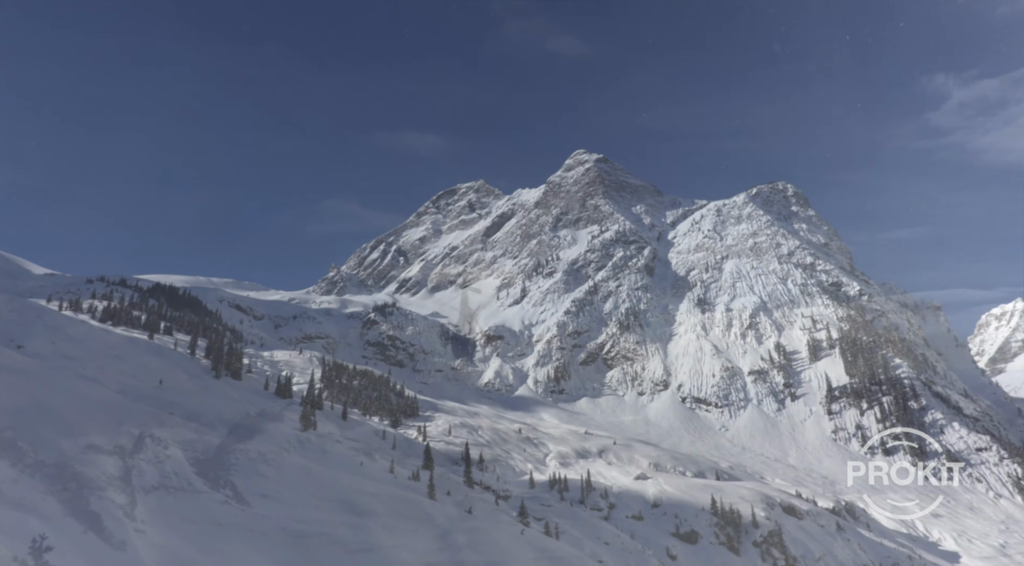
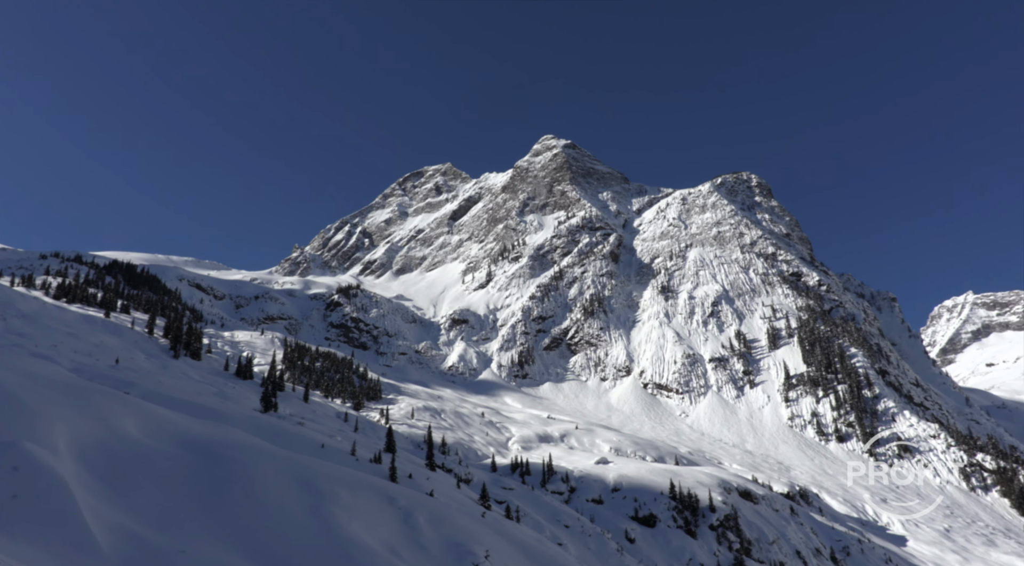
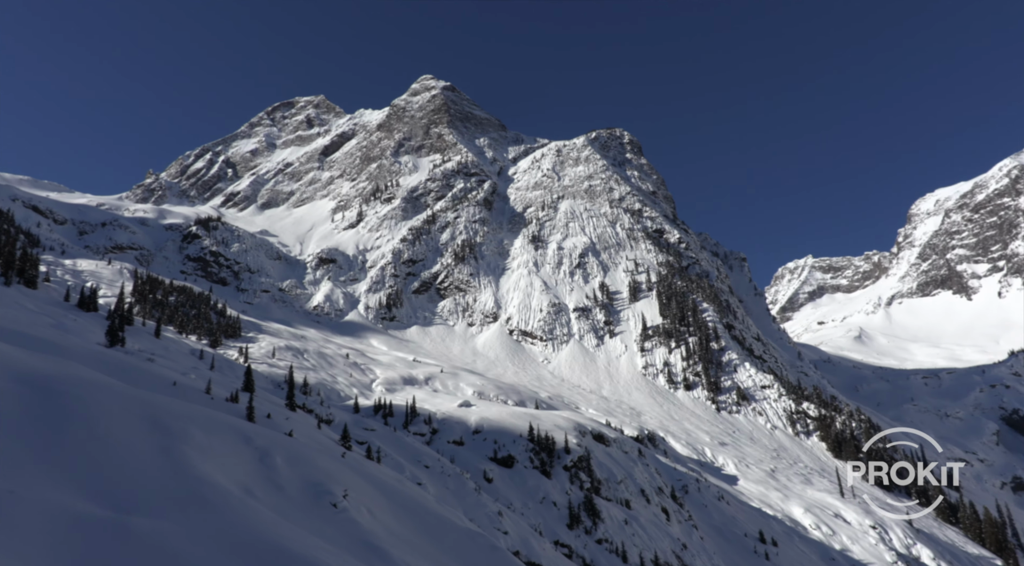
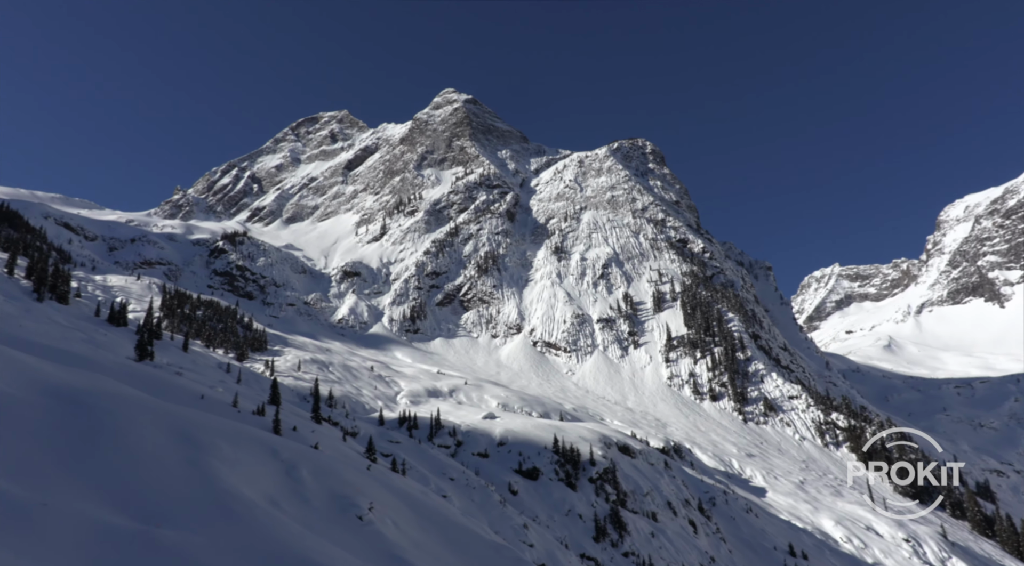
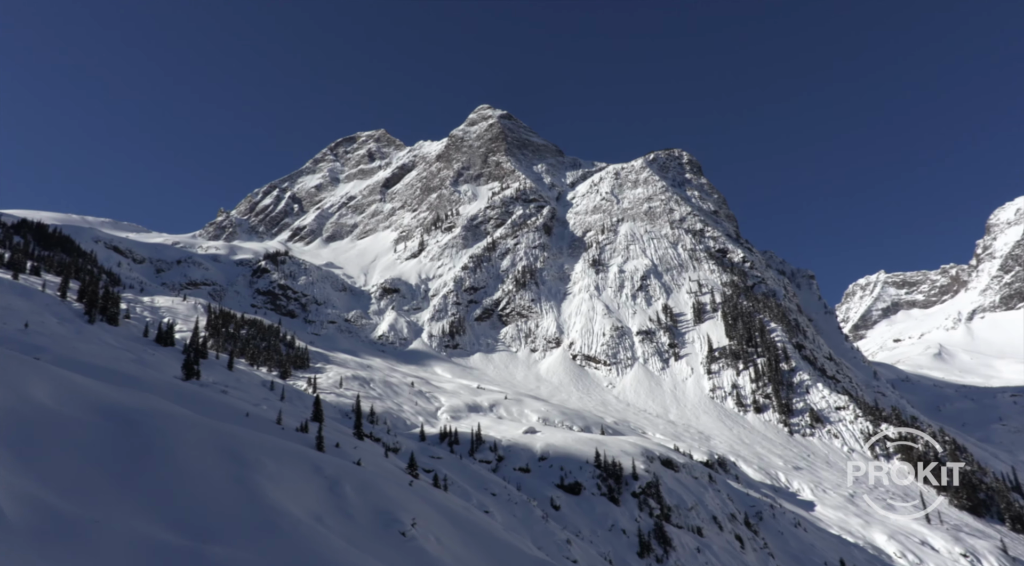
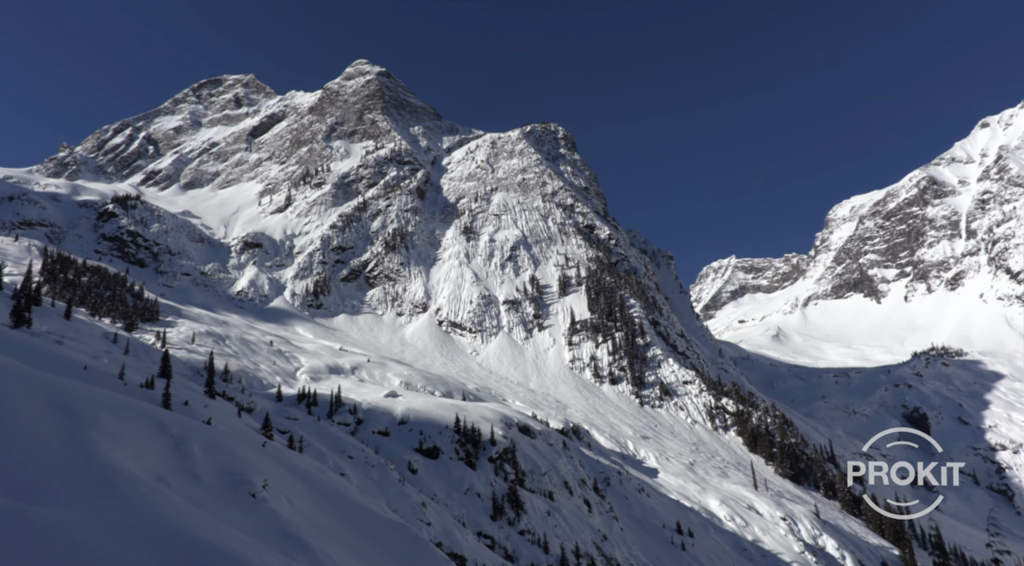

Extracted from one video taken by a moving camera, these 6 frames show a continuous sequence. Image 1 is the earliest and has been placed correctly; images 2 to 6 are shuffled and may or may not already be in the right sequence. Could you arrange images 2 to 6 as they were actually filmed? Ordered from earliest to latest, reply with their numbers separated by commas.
2, 5, 4, 3, 6
